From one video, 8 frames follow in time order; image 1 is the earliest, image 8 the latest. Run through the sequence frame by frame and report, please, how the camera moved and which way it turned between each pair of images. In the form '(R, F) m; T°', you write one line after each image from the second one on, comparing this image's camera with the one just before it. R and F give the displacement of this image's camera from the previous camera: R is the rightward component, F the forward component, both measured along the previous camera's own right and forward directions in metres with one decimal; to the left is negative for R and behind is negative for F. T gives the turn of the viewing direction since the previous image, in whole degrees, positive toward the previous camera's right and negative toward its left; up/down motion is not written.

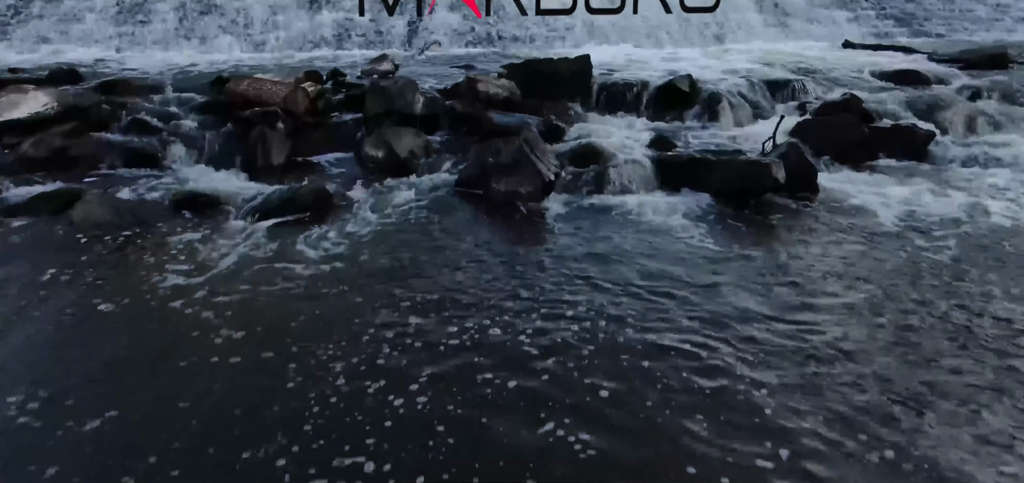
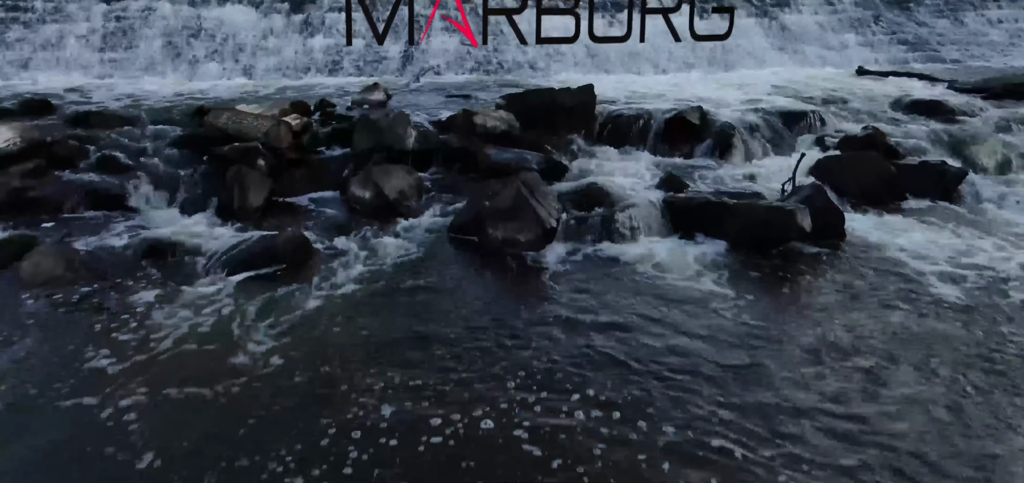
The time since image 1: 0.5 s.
(0.0, +0.5) m; 0°
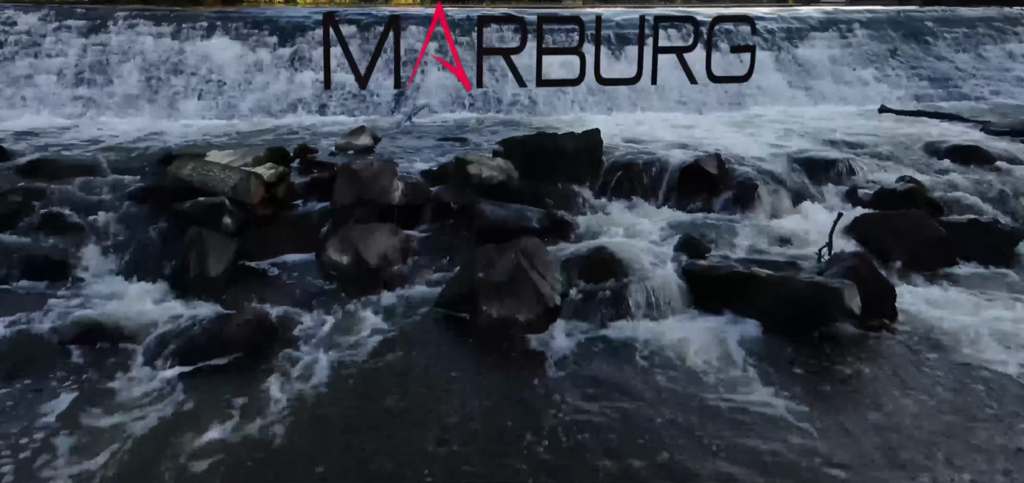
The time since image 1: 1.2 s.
(0.0, +0.8) m; 0°
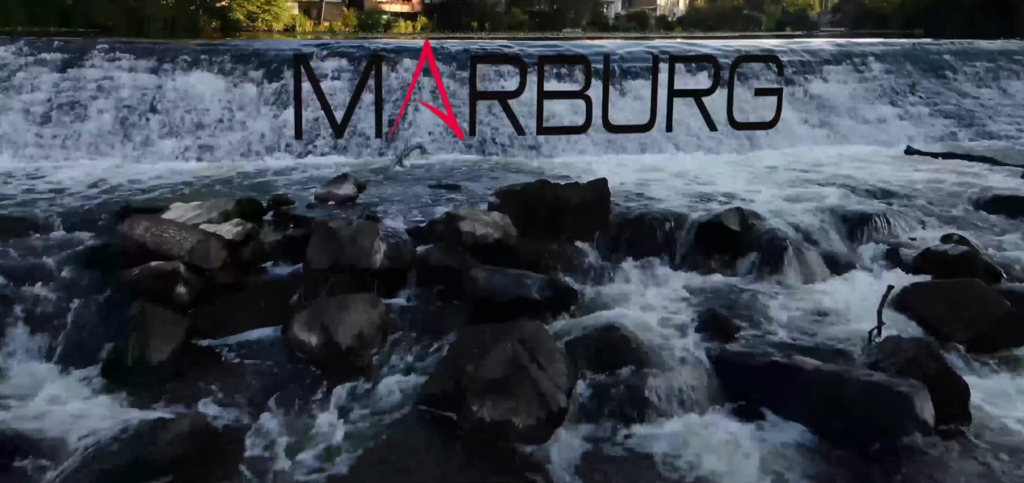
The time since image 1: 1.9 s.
(0.0, +0.8) m; 0°
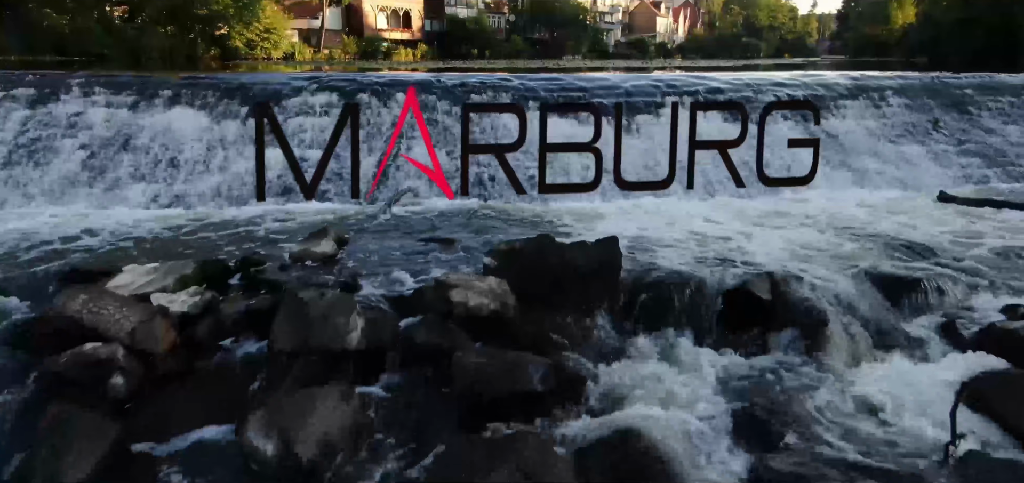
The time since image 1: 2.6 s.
(0.0, +0.8) m; 0°
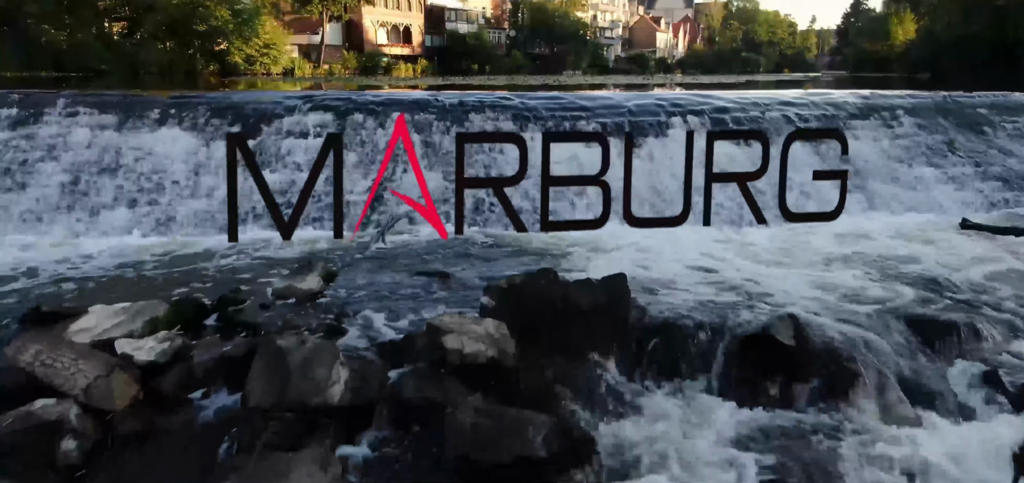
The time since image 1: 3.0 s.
(0.0, +0.4) m; 0°
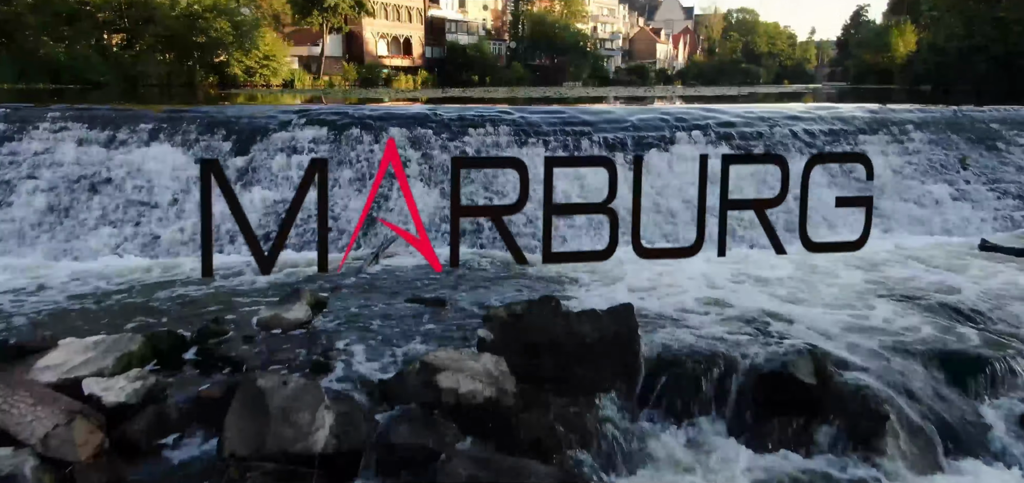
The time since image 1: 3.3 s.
(0.0, +0.3) m; 0°
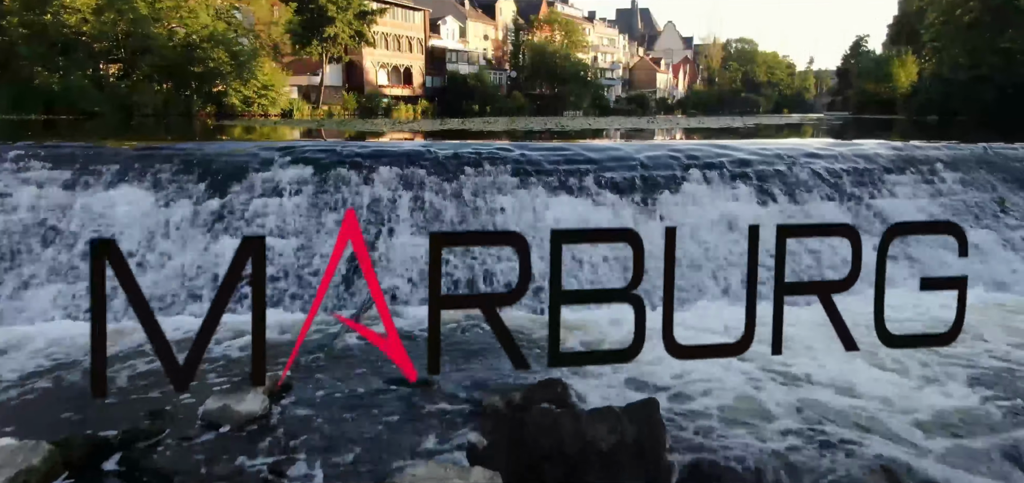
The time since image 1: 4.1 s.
(0.0, +0.9) m; 0°
